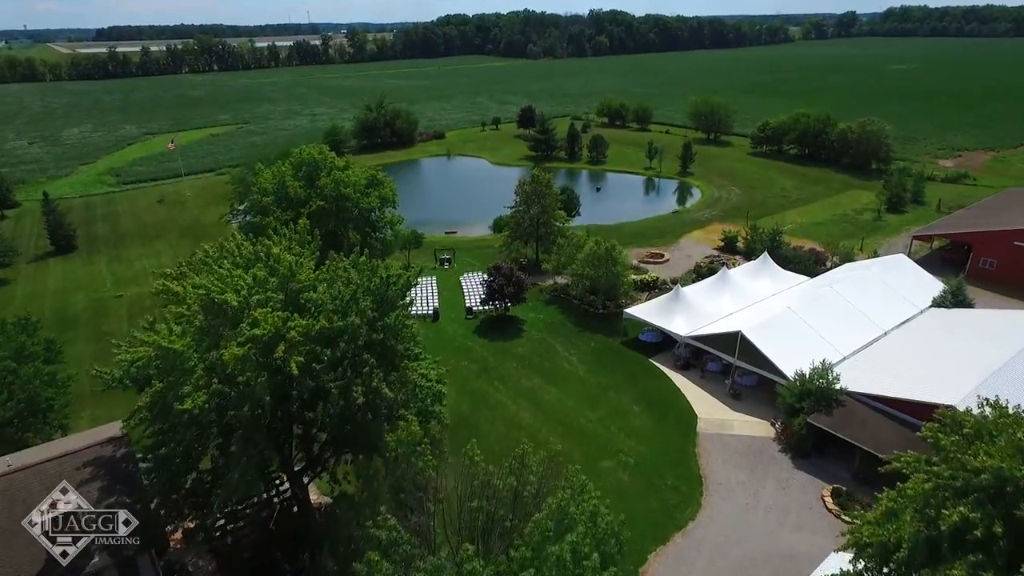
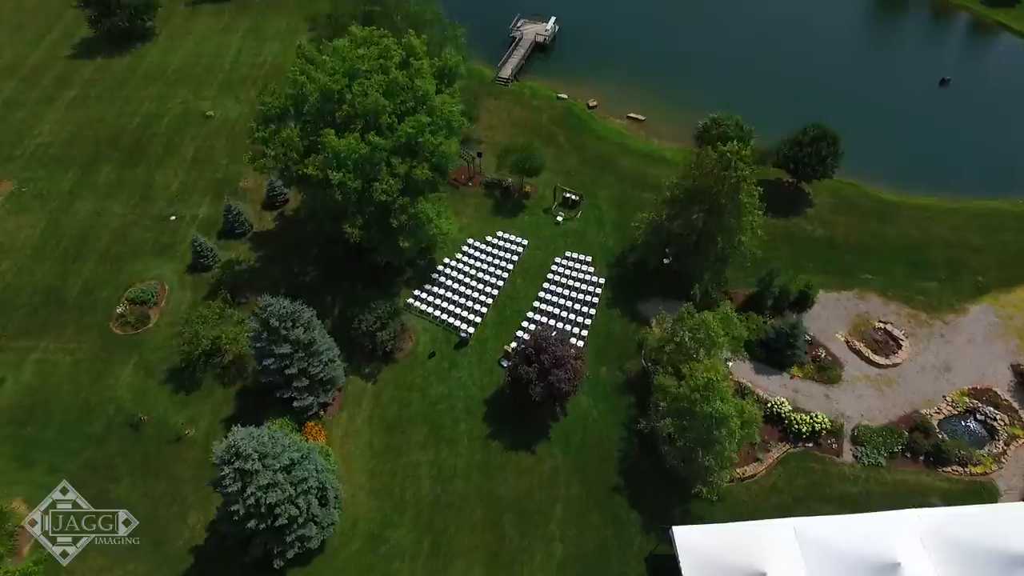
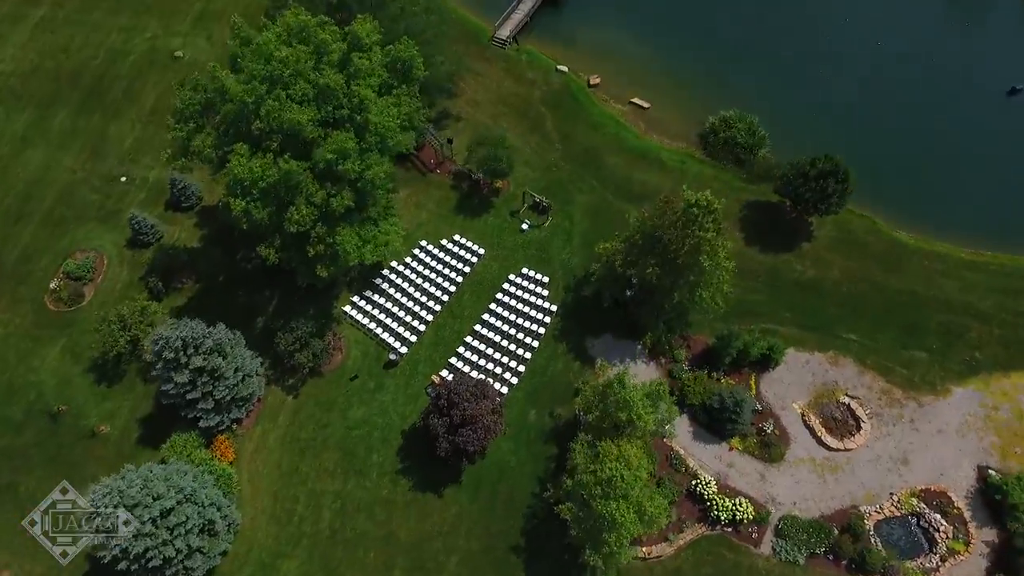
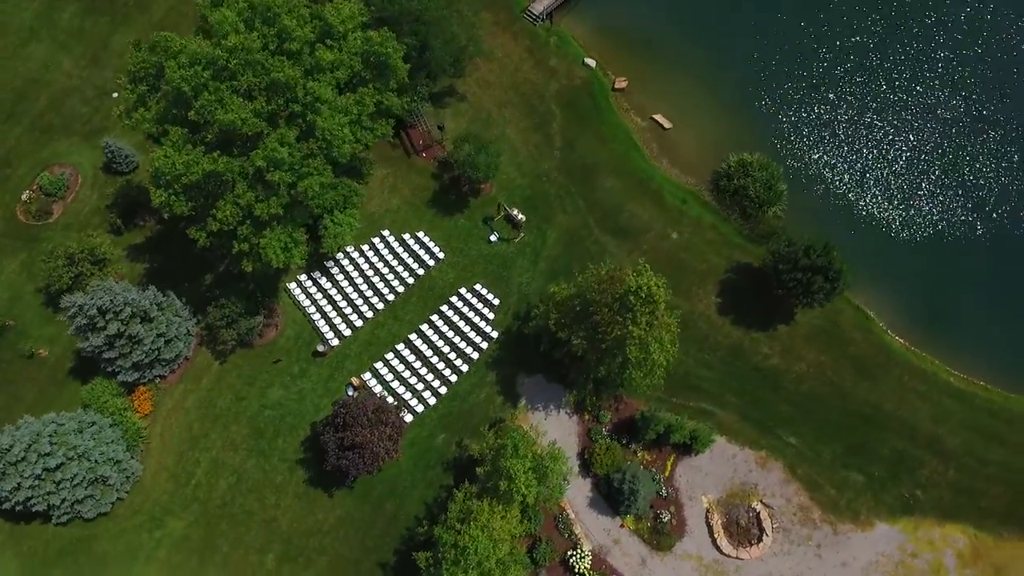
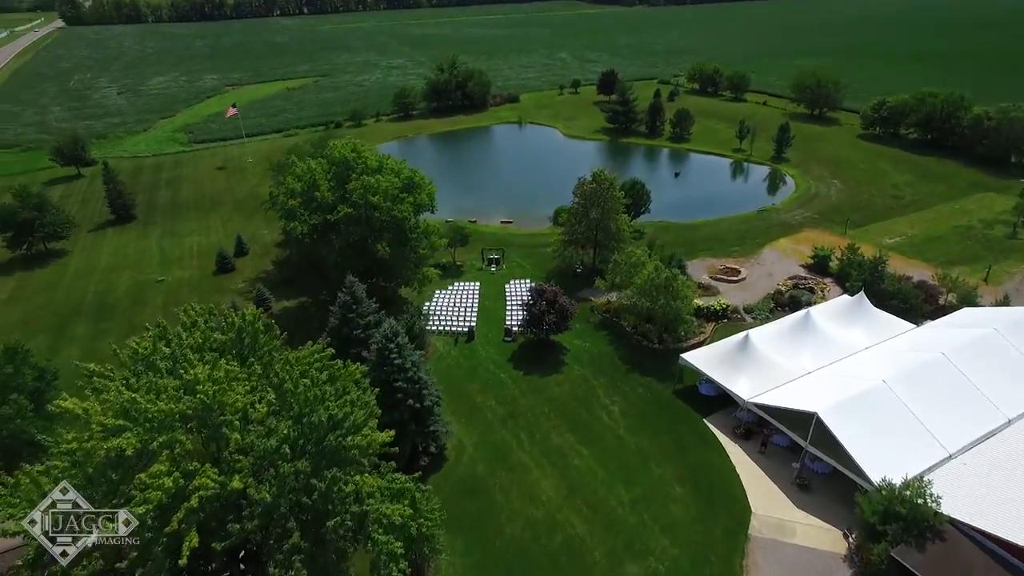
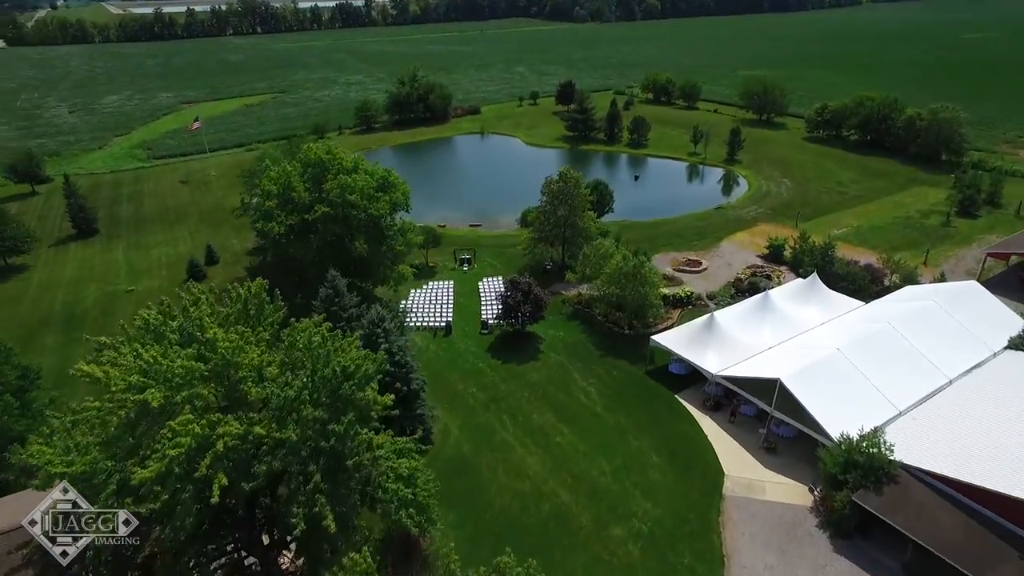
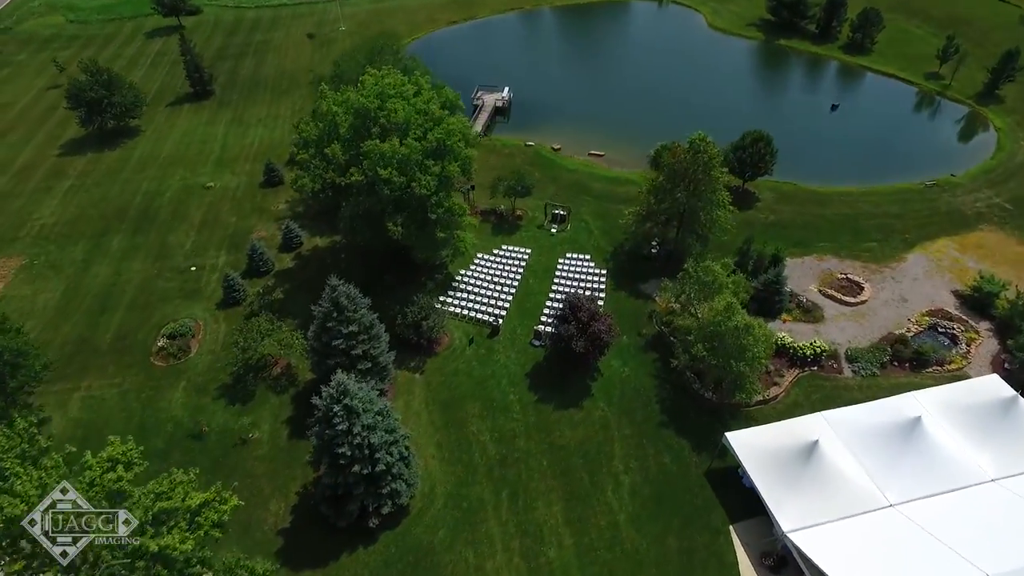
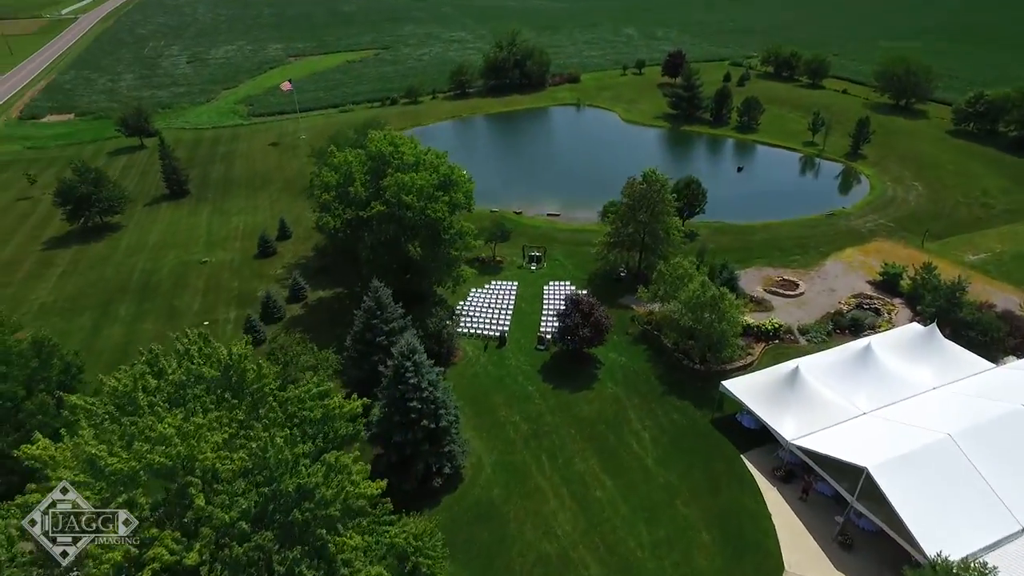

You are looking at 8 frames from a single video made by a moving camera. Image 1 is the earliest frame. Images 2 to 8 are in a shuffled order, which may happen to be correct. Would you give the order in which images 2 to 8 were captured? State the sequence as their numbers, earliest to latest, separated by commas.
6, 5, 8, 7, 2, 3, 4
